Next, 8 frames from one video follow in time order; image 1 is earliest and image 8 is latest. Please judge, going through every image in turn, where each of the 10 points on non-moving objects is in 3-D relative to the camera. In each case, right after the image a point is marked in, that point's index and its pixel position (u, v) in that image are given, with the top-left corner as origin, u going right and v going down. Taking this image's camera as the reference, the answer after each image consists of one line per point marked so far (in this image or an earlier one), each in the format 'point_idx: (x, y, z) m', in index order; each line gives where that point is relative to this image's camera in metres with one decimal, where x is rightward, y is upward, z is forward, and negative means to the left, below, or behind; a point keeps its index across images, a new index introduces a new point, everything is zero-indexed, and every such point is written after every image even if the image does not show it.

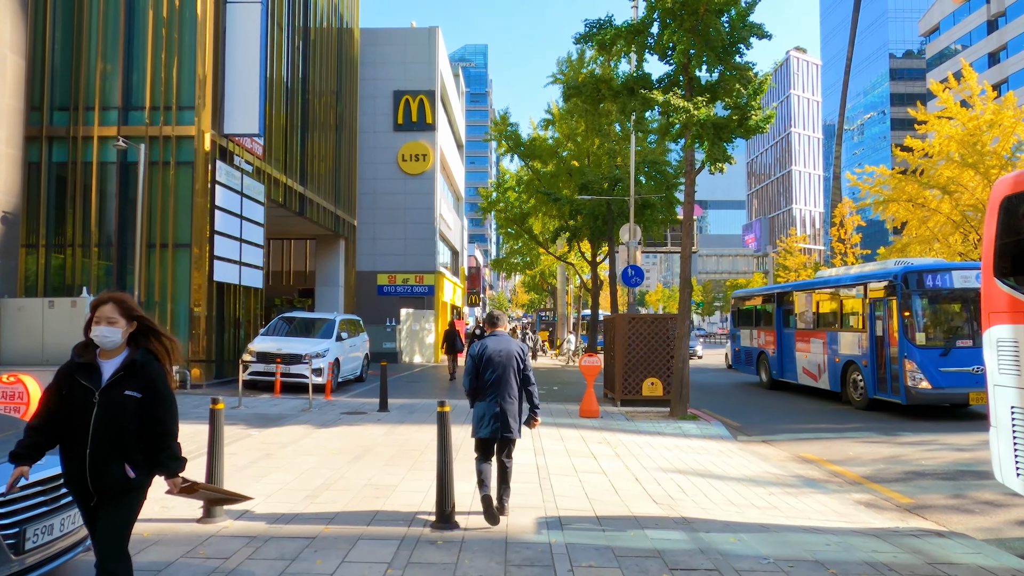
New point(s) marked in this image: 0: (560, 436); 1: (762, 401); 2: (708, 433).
0: (+0.6, -2.0, +11.3) m
1: (+4.8, -2.2, +15.9) m
2: (+2.9, -2.1, +12.6) m
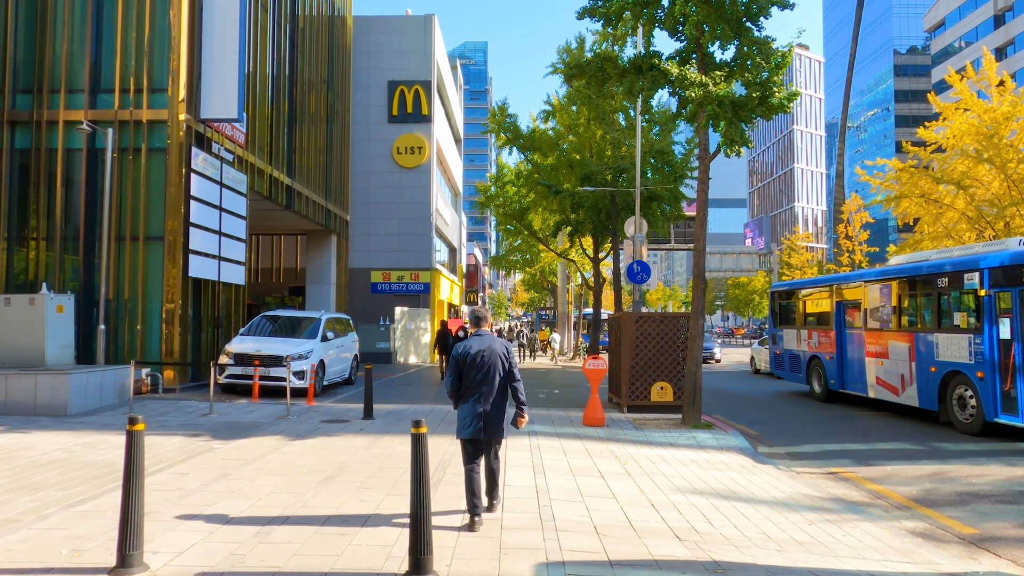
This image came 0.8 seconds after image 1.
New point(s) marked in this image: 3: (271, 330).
0: (+0.6, -1.9, +10.1) m
1: (+4.7, -2.1, +14.7) m
2: (+2.9, -2.1, +11.4) m
3: (-4.5, -0.8, +16.5) m
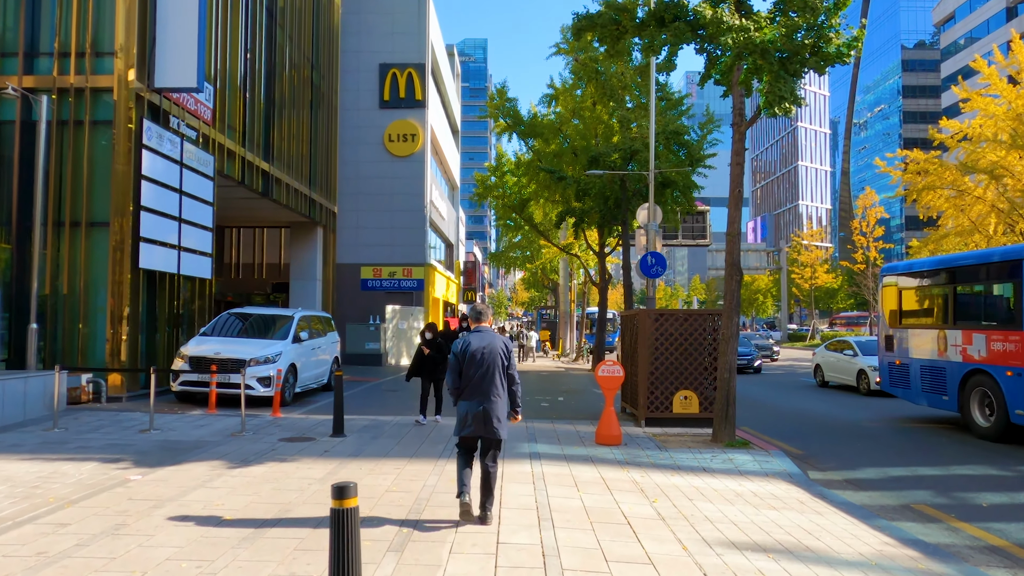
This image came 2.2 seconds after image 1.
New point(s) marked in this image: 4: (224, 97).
0: (+0.6, -1.8, +8.1) m
1: (+4.7, -2.0, +12.7) m
2: (+2.8, -2.0, +9.4) m
3: (-4.5, -0.7, +14.5) m
4: (-6.0, +4.0, +17.7) m
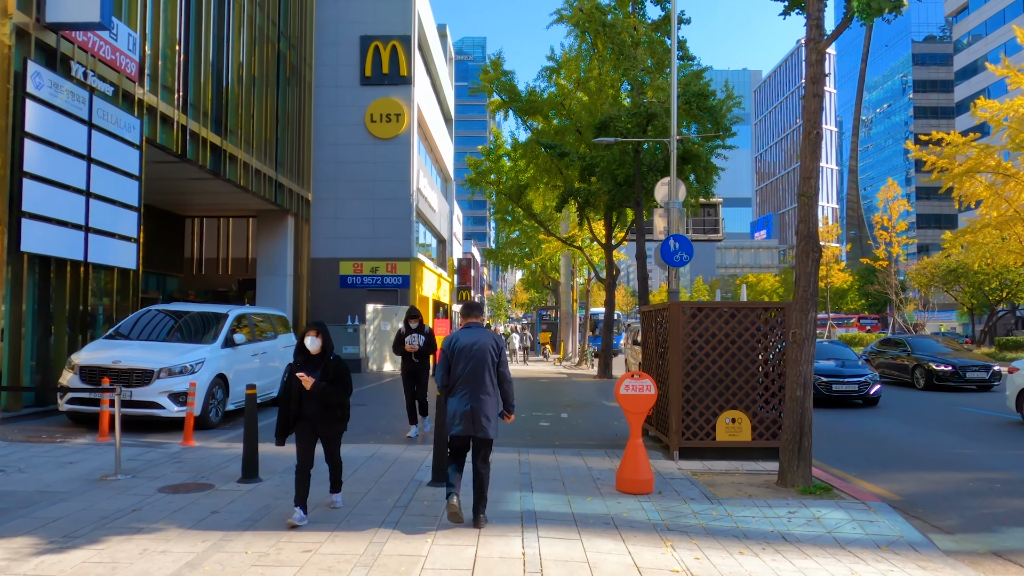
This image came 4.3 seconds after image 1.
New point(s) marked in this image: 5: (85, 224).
0: (+0.5, -1.6, +5.0) m
1: (+4.6, -1.9, +9.6) m
2: (+2.7, -1.8, +6.3) m
3: (-4.6, -0.6, +11.5) m
4: (-6.1, +4.1, +14.7) m
5: (-6.1, +0.9, +12.2) m
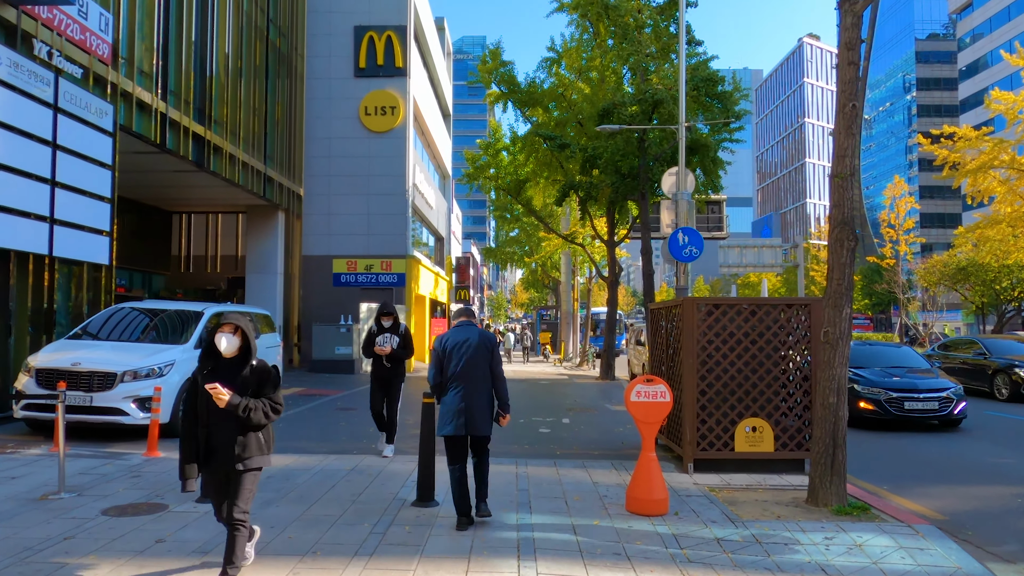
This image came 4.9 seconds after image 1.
0: (+0.4, -1.6, +4.2) m
1: (+4.5, -1.8, +8.7) m
2: (+2.7, -1.8, +5.4) m
3: (-4.7, -0.5, +10.6) m
4: (-6.2, +4.2, +13.8) m
5: (-6.2, +1.0, +11.3) m
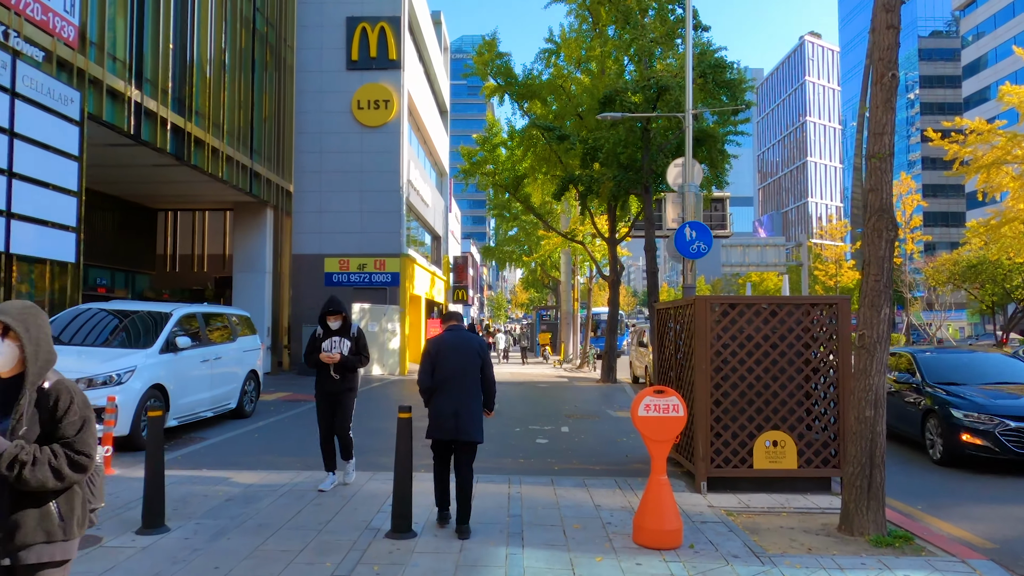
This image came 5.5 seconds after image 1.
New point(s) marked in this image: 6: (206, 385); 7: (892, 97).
0: (+0.4, -1.6, +3.3) m
1: (+4.5, -1.8, +7.9) m
2: (+2.6, -1.7, +4.6) m
3: (-4.7, -0.5, +9.7) m
4: (-6.2, +4.2, +12.9) m
5: (-6.2, +1.0, +10.5) m
6: (-3.9, -1.2, +10.9) m
7: (+2.6, +1.3, +5.9) m
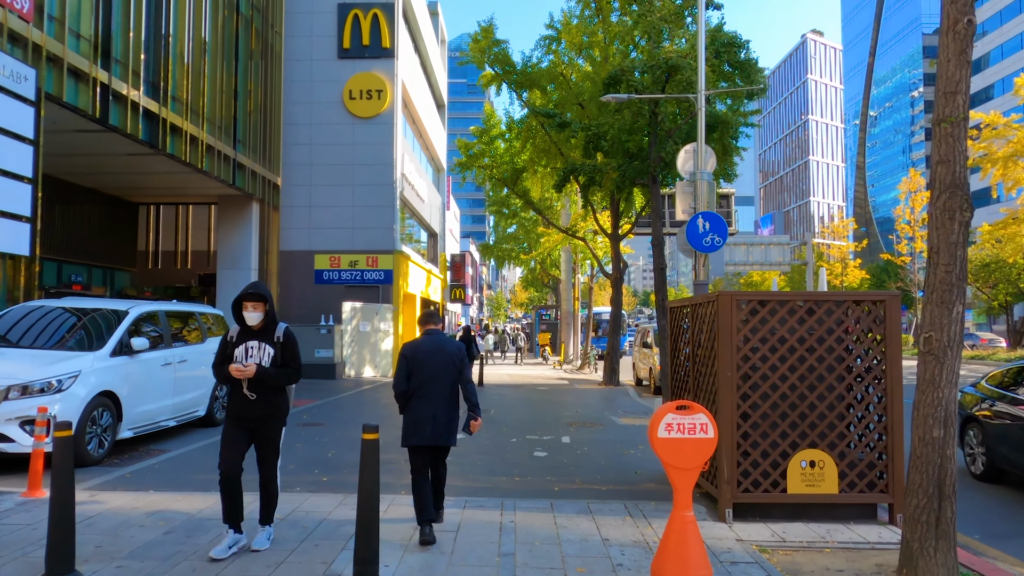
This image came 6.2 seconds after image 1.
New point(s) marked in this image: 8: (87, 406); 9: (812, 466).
0: (+0.3, -1.5, +2.3) m
1: (+4.4, -1.7, +6.8) m
2: (+2.6, -1.7, +3.5) m
3: (-4.8, -0.5, +8.7) m
4: (-6.3, +4.2, +11.9) m
5: (-6.3, +1.0, +9.5) m
6: (-4.0, -1.2, +9.8) m
7: (+2.6, +1.3, +4.8) m
8: (-3.9, -1.1, +8.0) m
9: (+2.2, -1.3, +6.1) m
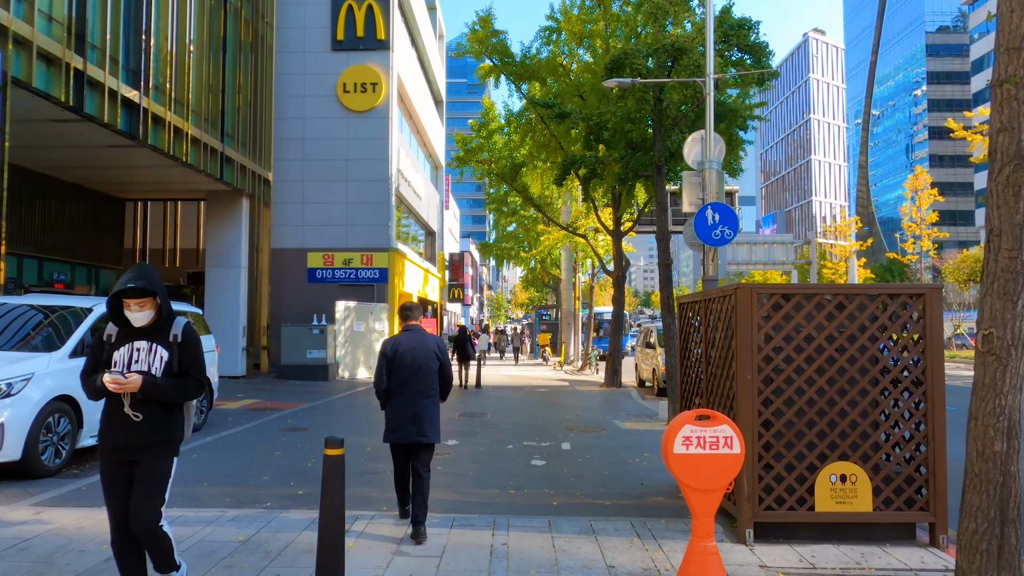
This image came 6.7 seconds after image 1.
0: (+0.3, -1.5, +1.6) m
1: (+4.4, -1.7, +6.1) m
2: (+2.5, -1.6, +2.8) m
3: (-4.8, -0.4, +8.0) m
4: (-6.3, +4.3, +11.2) m
5: (-6.3, +1.1, +8.8) m
6: (-4.0, -1.1, +9.2) m
7: (+2.5, +1.4, +4.1) m
8: (-4.0, -1.0, +7.3) m
9: (+2.1, -1.2, +5.4) m
